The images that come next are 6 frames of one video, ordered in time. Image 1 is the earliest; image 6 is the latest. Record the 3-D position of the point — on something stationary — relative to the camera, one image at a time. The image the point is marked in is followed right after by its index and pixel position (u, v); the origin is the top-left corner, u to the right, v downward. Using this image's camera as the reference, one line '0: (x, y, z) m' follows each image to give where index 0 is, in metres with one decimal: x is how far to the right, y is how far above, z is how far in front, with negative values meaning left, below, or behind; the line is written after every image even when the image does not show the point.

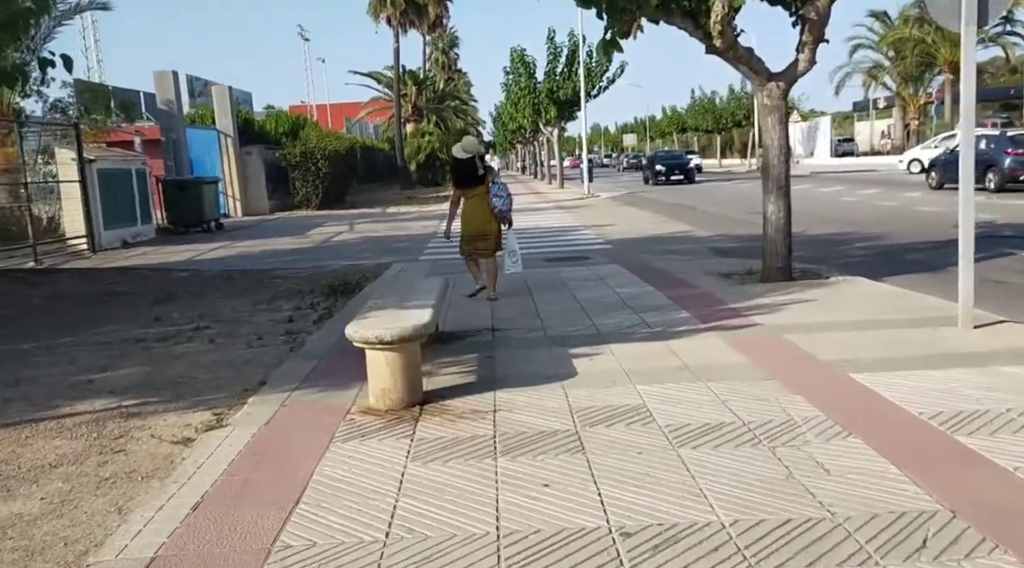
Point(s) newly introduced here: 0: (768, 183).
0: (+2.9, +1.2, +10.7) m
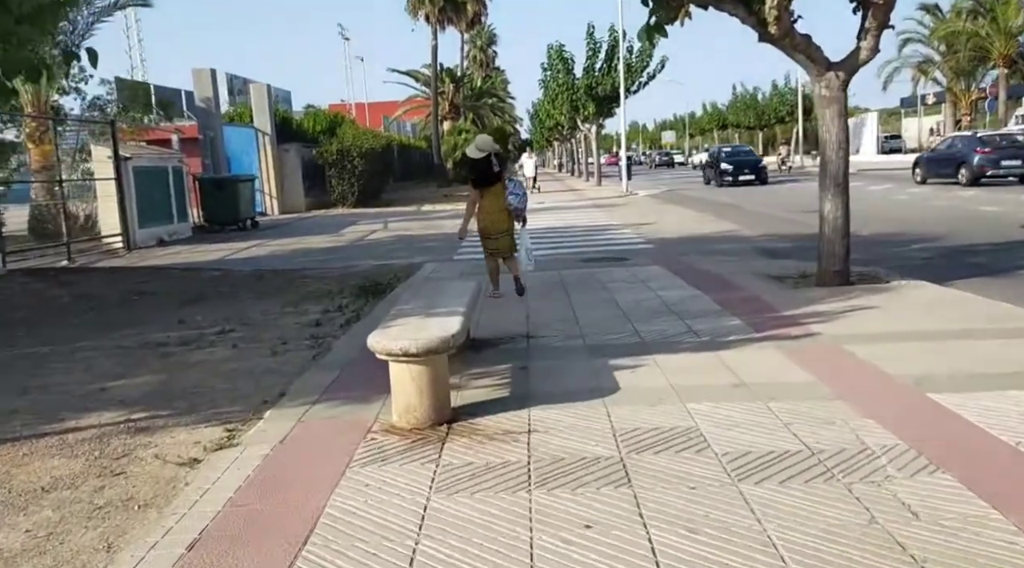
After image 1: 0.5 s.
0: (+3.3, +1.1, +10.0) m
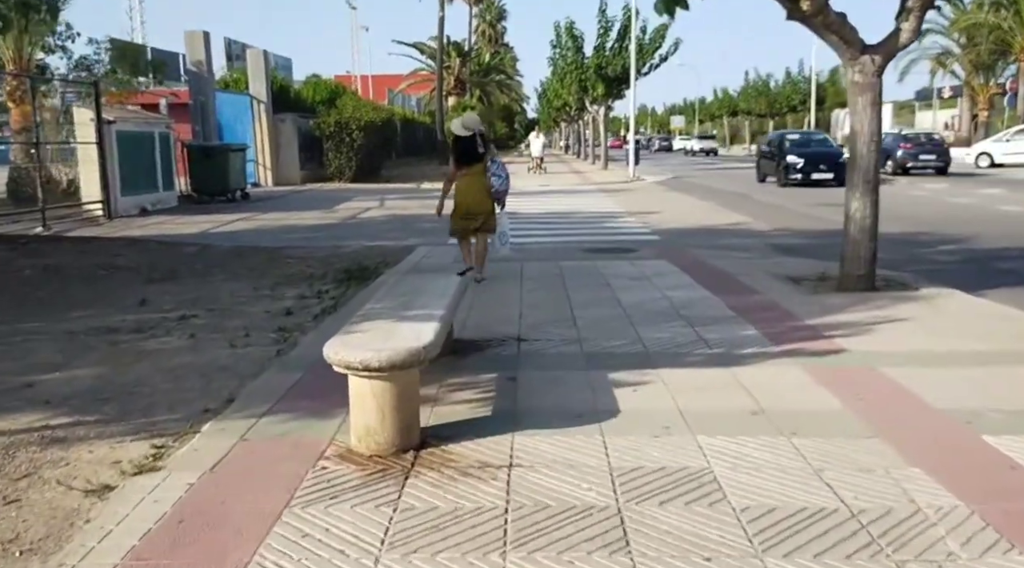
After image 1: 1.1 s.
0: (+3.3, +1.1, +9.1) m
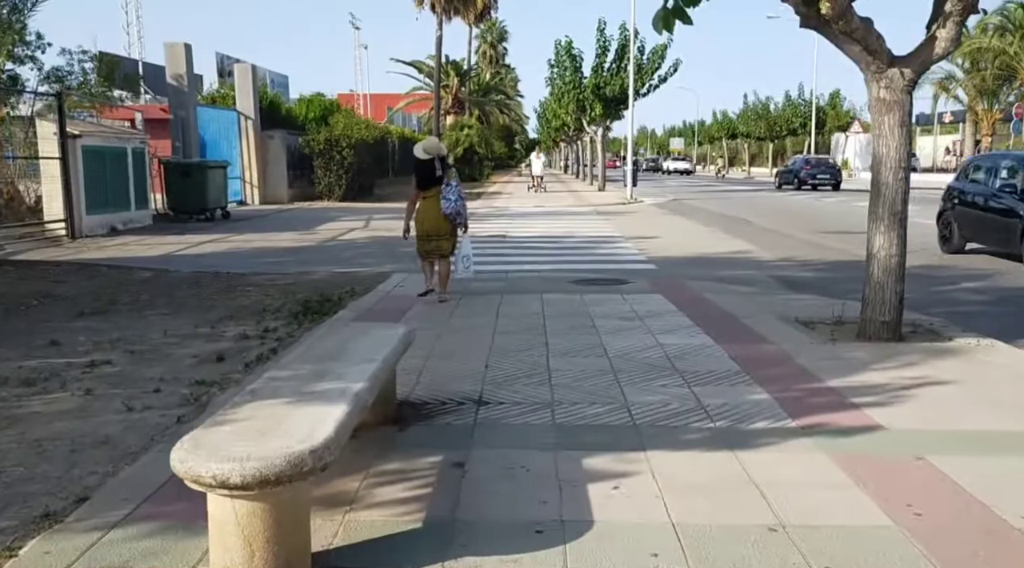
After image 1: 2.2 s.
0: (+3.0, +0.7, +7.8) m
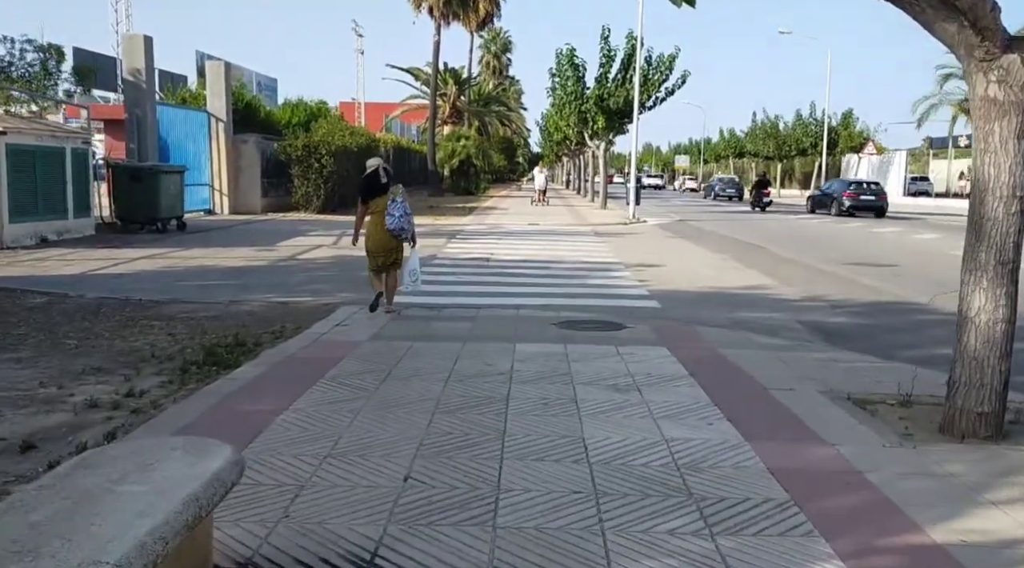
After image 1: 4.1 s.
0: (+2.7, +0.2, +5.4) m
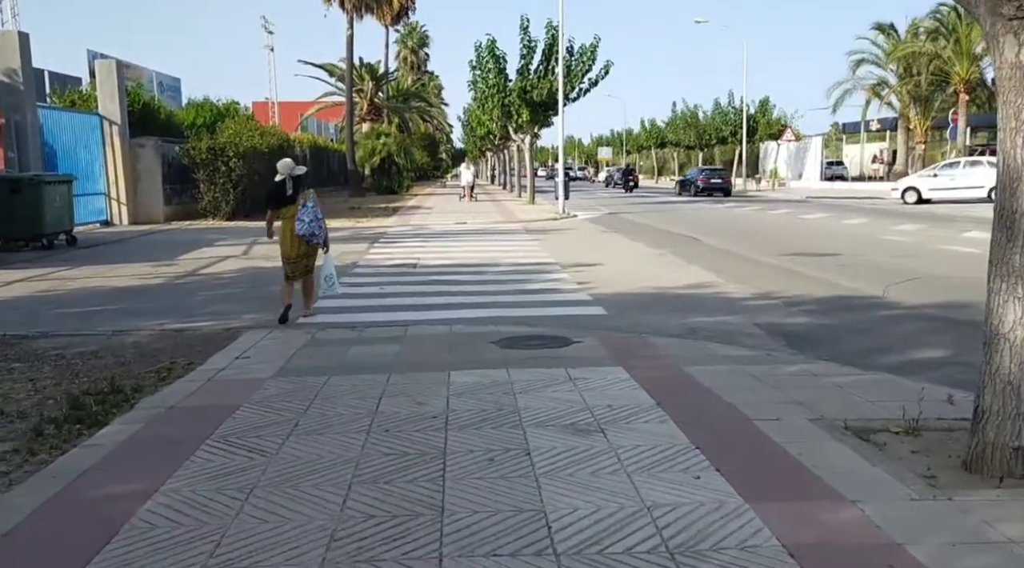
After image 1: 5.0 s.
0: (+2.4, +0.1, +4.4) m
